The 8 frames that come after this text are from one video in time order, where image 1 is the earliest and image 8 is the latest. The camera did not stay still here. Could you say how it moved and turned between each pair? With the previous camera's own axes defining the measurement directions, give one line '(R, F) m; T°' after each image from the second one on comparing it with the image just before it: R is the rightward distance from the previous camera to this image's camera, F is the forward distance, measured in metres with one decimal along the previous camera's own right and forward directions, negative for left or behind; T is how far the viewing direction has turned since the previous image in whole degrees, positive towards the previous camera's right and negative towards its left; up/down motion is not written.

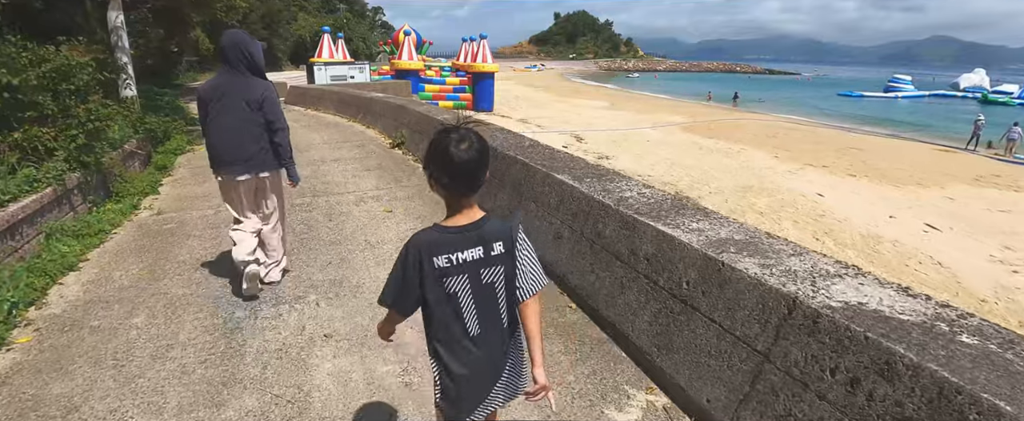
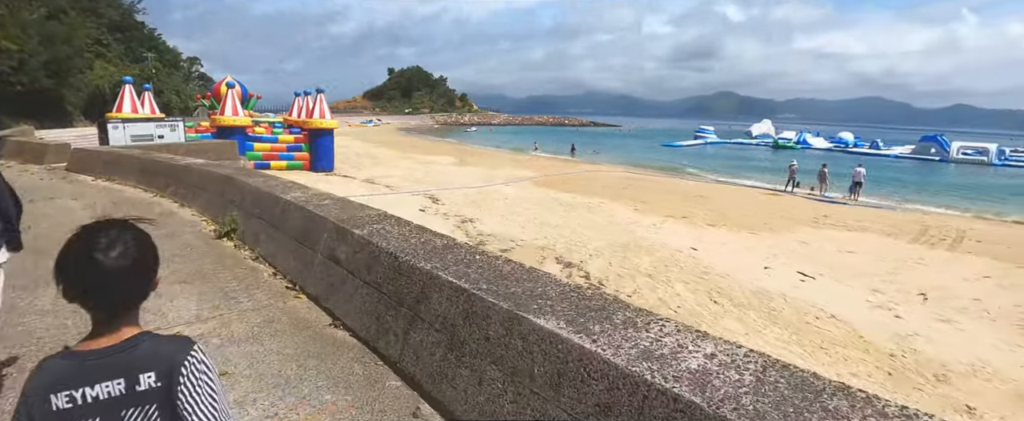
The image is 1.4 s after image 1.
(-0.4, +1.4) m; +17°
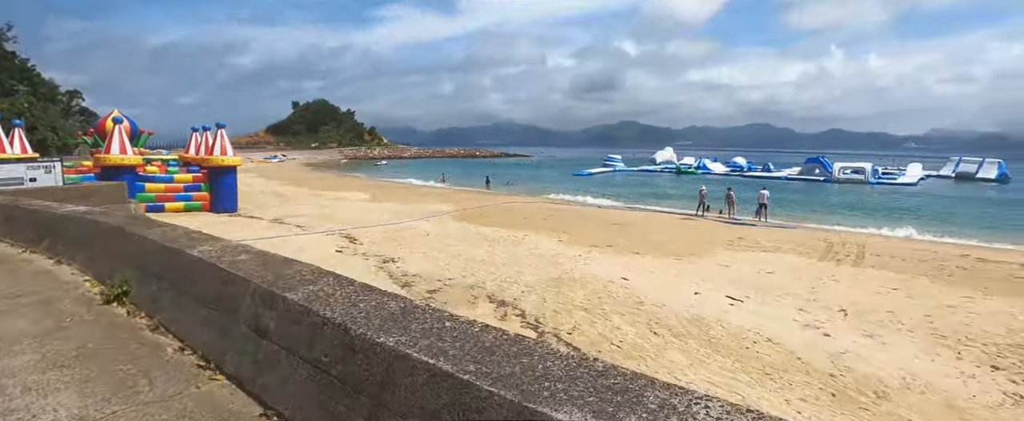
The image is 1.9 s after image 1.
(-0.3, +0.4) m; +10°
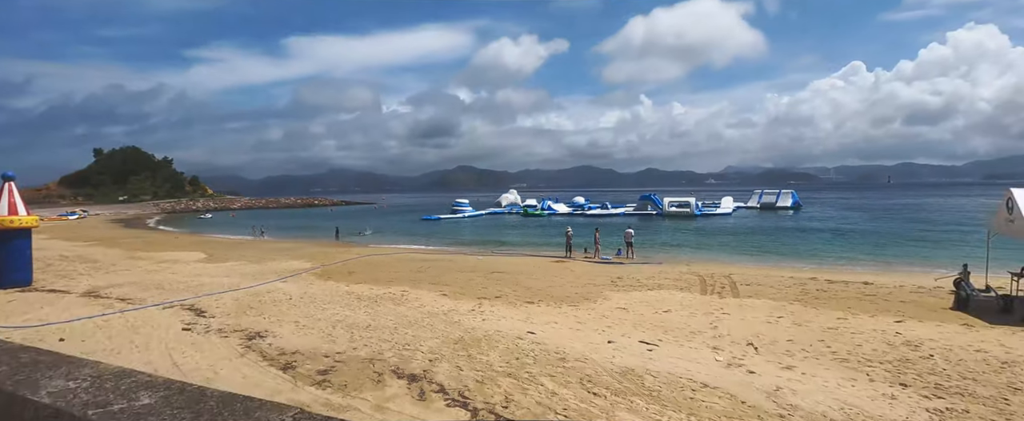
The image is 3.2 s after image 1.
(-1.1, +1.1) m; +19°
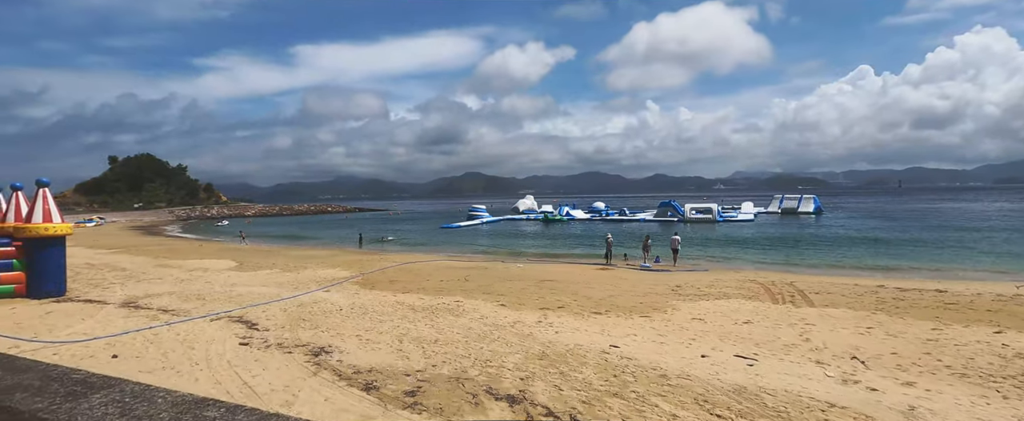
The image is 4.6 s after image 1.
(-1.6, +0.6) m; +1°
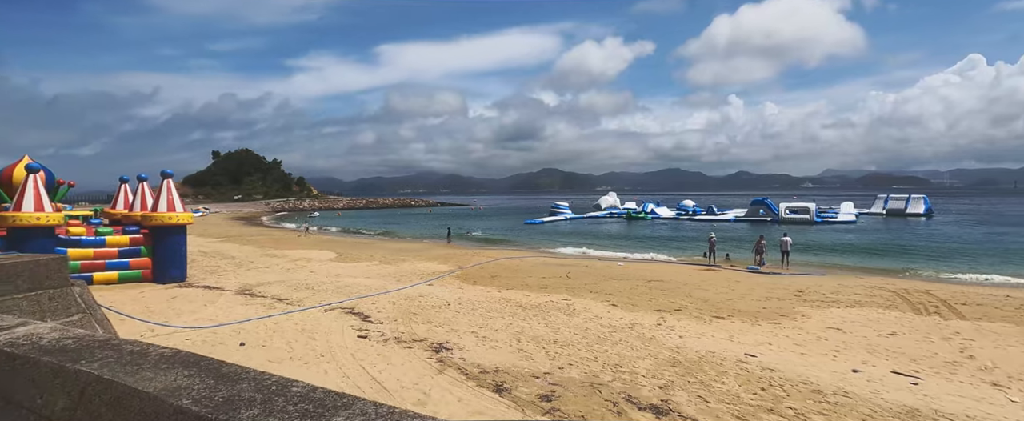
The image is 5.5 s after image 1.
(-1.2, +0.3) m; -7°
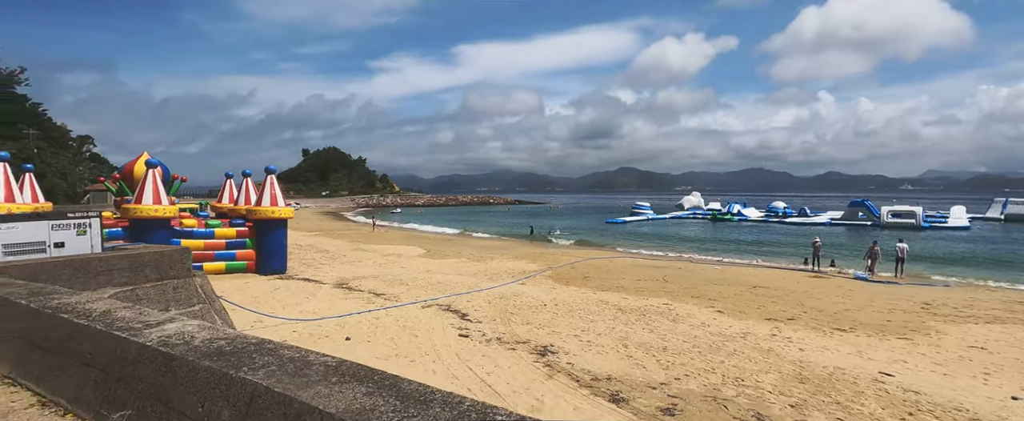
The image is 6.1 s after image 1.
(-0.9, +0.1) m; -7°
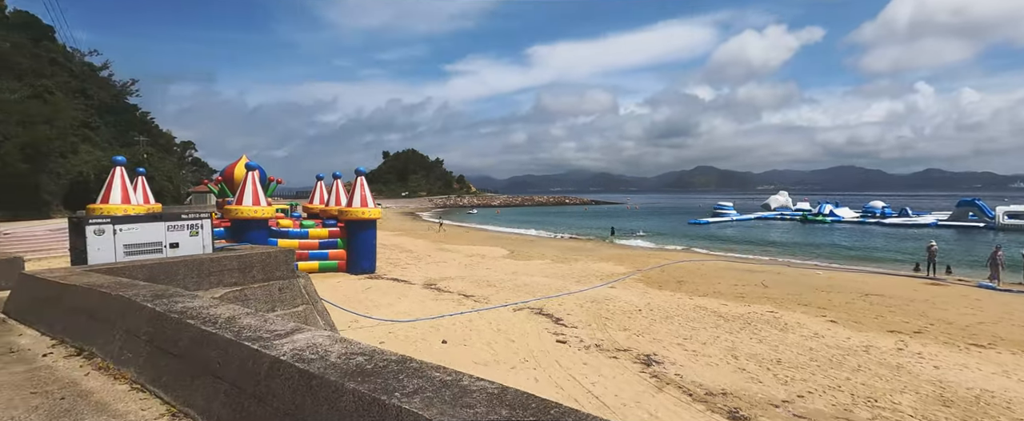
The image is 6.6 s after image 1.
(-0.8, -0.1) m; -7°
